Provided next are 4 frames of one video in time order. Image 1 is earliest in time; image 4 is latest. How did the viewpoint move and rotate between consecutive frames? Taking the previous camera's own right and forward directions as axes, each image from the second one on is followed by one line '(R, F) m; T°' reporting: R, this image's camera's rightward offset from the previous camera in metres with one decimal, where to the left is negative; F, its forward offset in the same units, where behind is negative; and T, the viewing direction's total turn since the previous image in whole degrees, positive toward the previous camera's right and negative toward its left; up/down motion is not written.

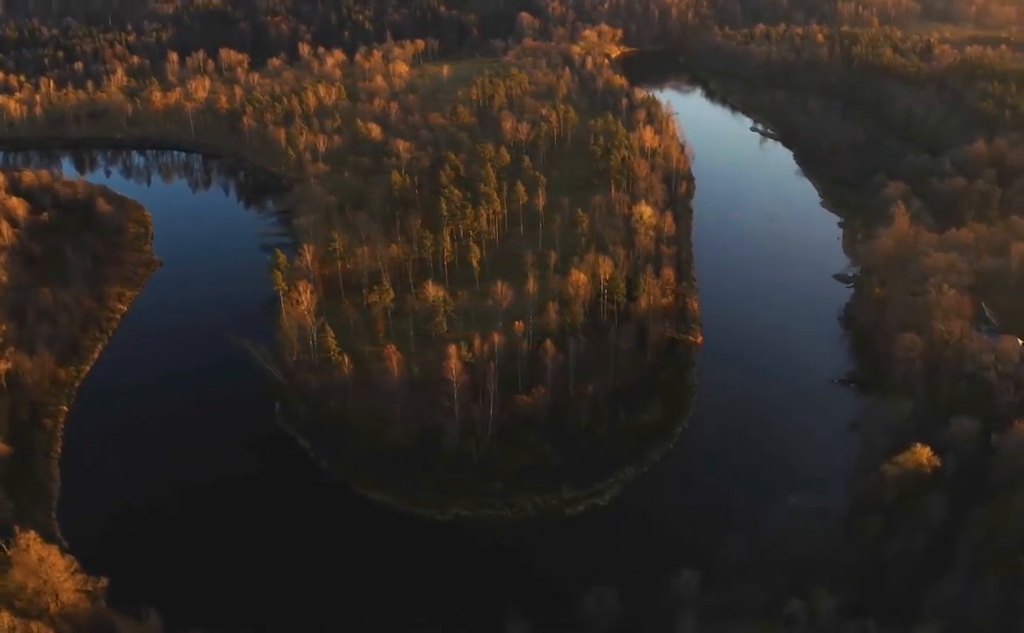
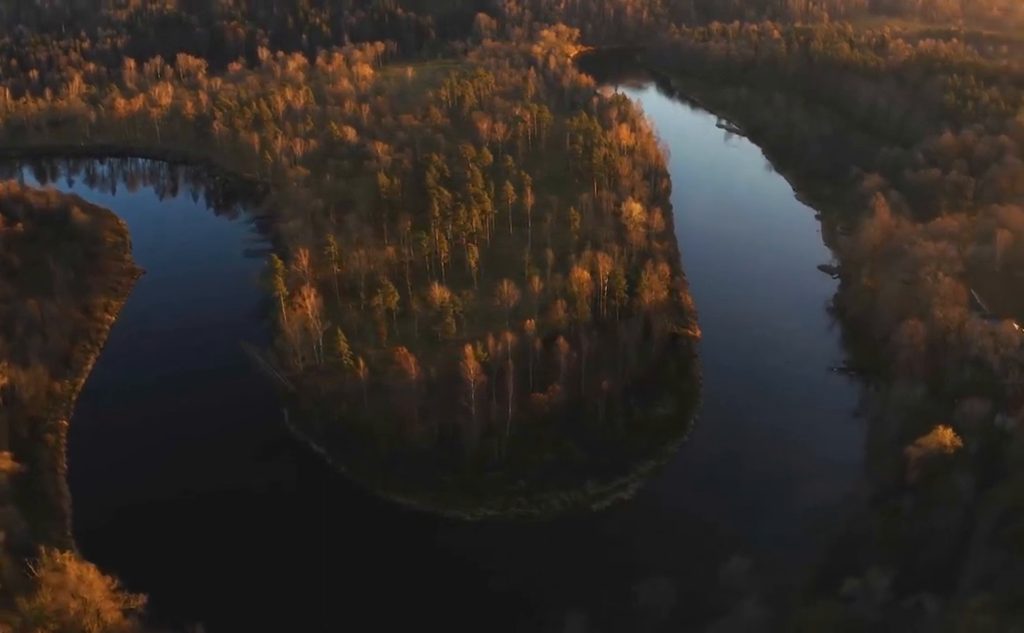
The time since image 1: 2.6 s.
(-1.3, +0.3) m; +2°
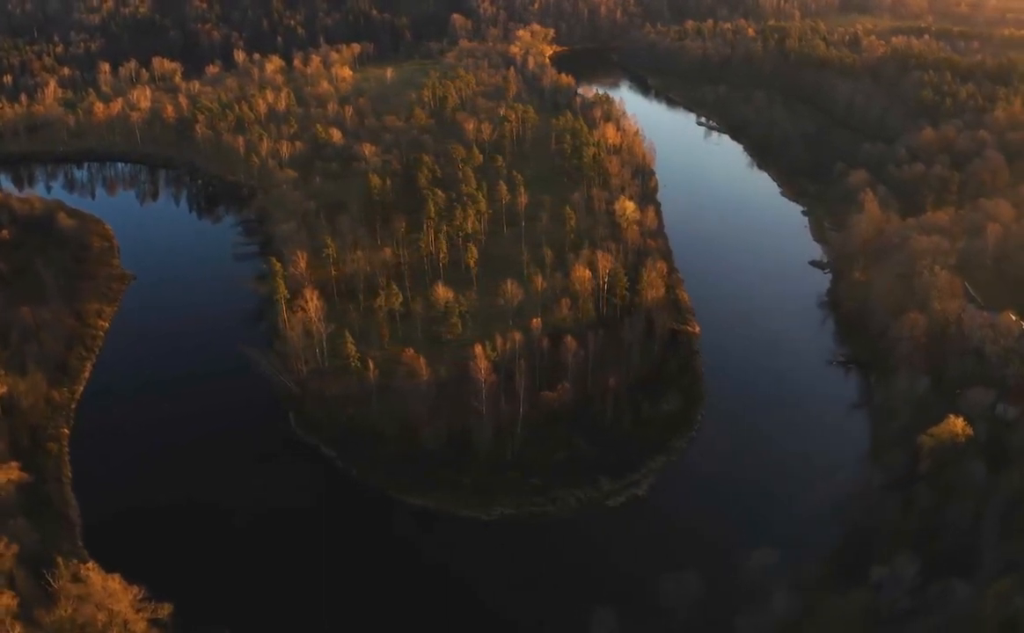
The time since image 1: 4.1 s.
(-0.8, +0.1) m; +1°
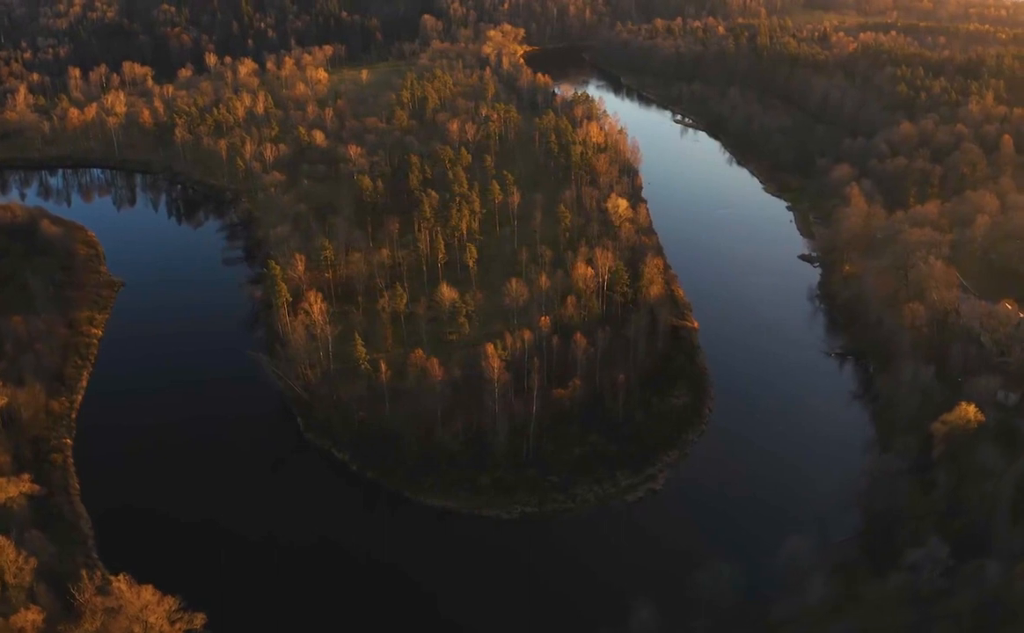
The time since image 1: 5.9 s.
(-0.9, +0.1) m; +1°
